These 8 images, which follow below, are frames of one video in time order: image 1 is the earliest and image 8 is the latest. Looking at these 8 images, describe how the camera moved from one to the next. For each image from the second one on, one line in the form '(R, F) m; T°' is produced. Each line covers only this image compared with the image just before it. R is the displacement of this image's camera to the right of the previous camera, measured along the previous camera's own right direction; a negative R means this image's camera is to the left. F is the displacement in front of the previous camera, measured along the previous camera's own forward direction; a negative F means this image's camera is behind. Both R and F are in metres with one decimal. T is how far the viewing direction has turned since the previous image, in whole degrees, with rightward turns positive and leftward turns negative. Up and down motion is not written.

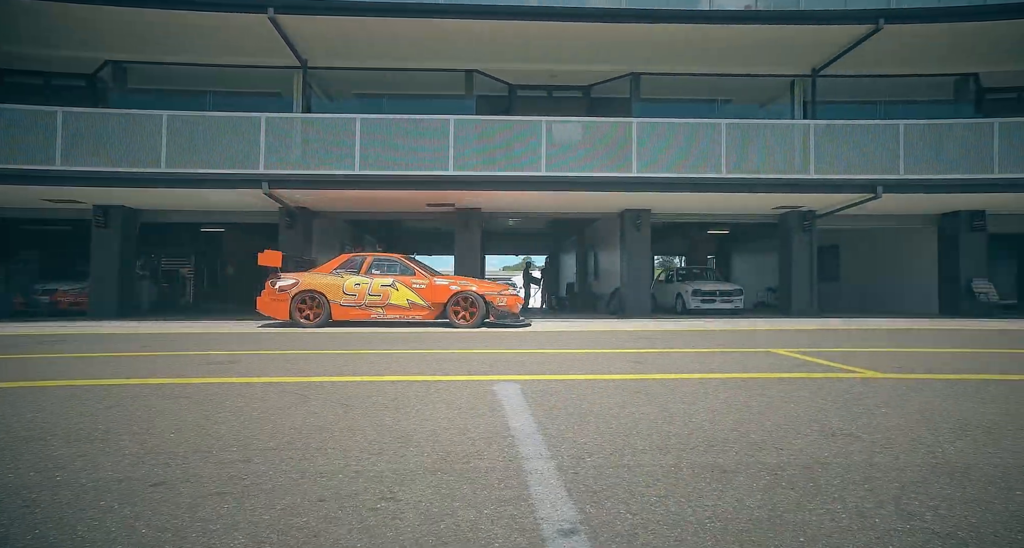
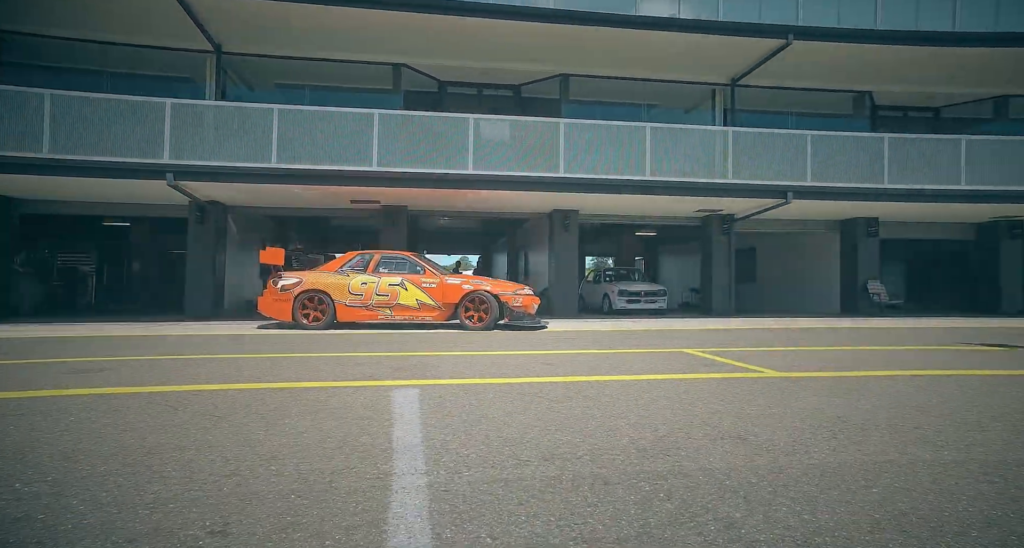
(+0.2, +0.1) m; +6°
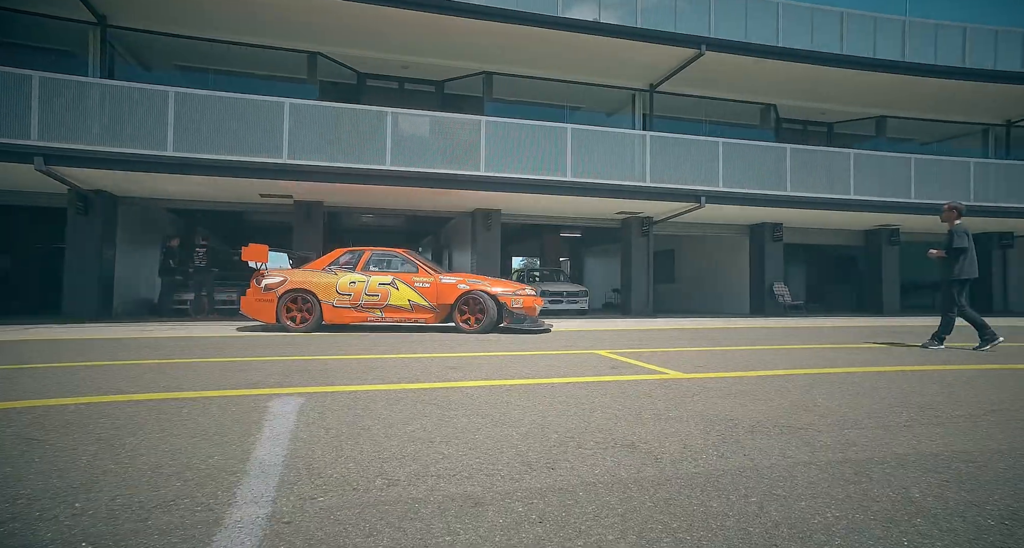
(+0.2, +0.2) m; +7°
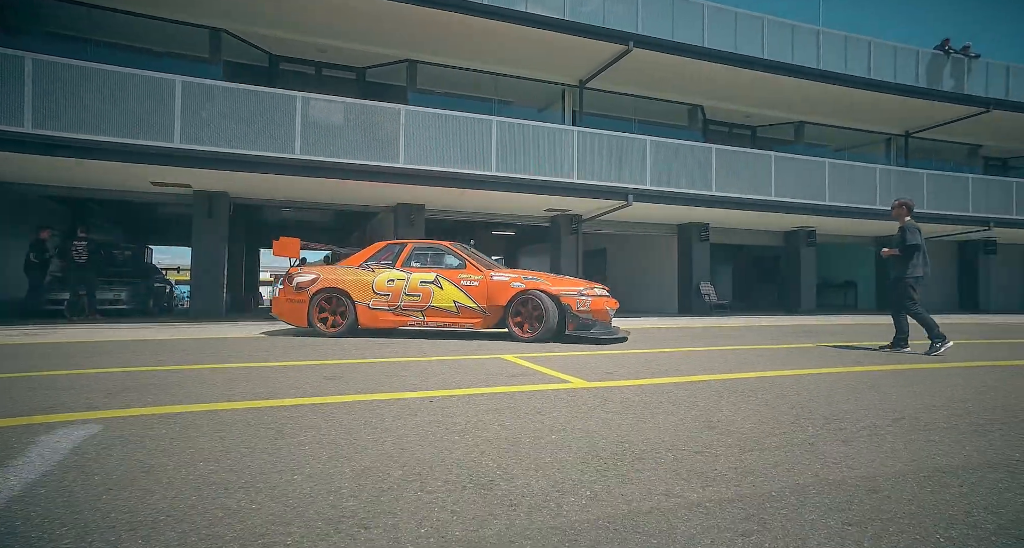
(+0.4, +0.5) m; +6°
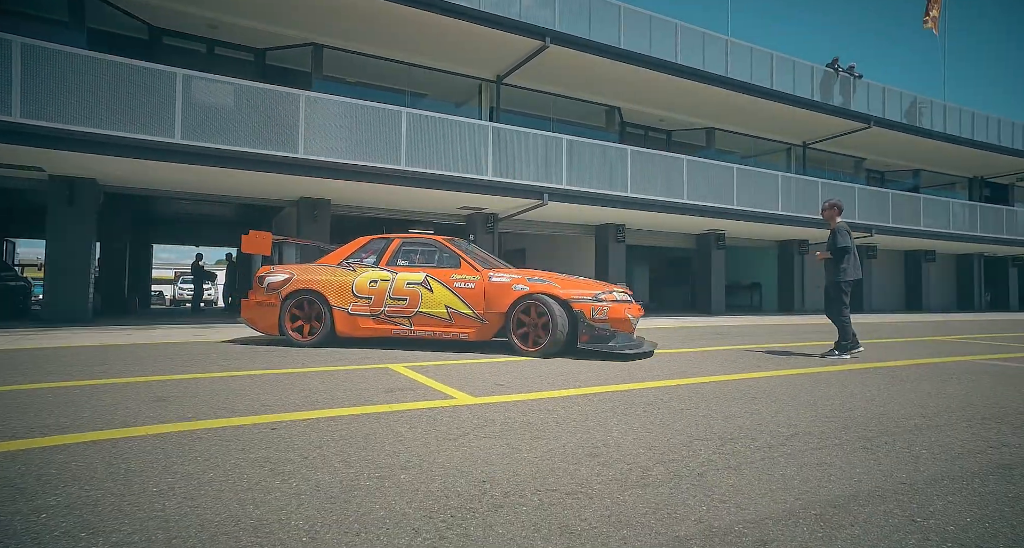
(+0.3, +0.4) m; +8°
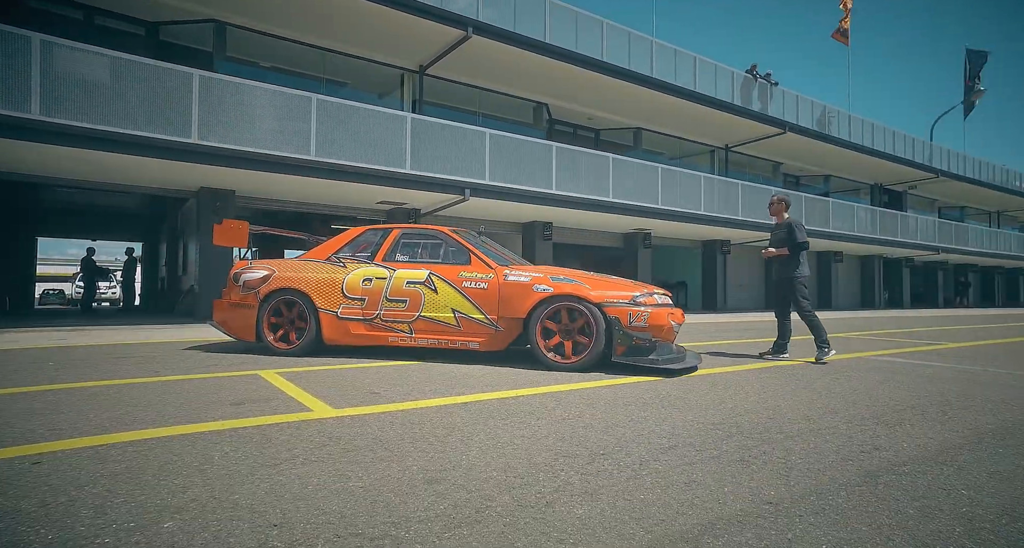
(+0.4, +0.4) m; +6°
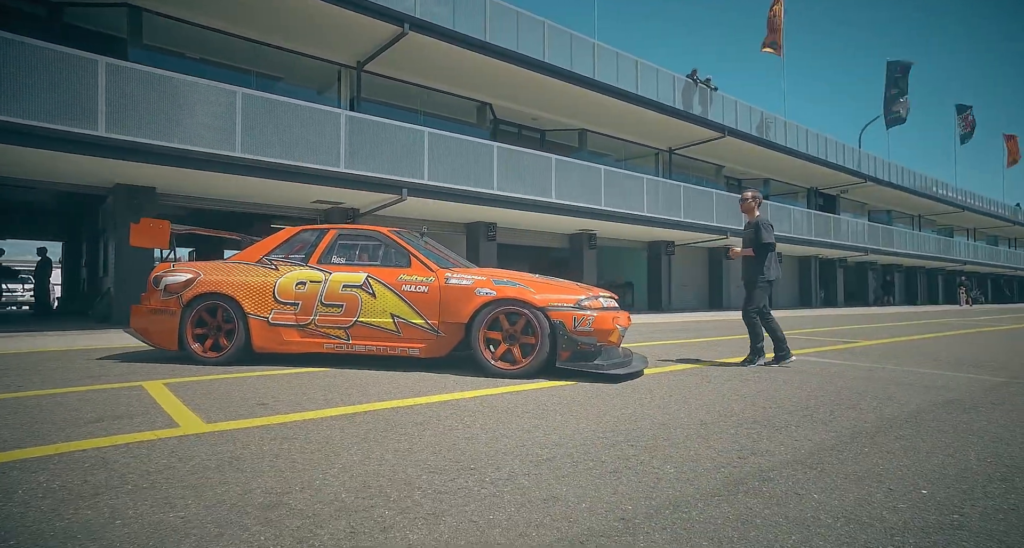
(+0.4, +0.1) m; +4°
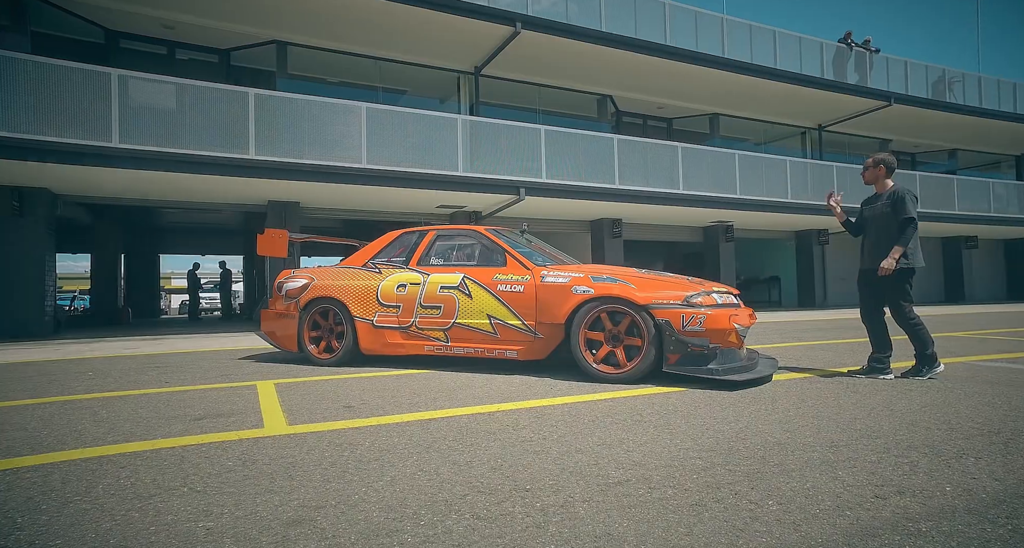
(+0.3, +0.4) m; -14°
